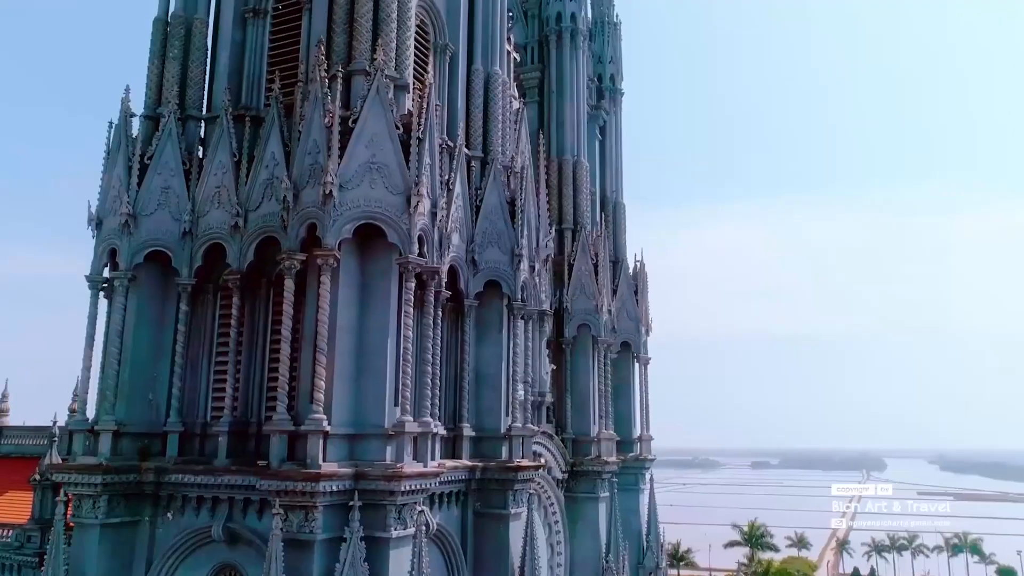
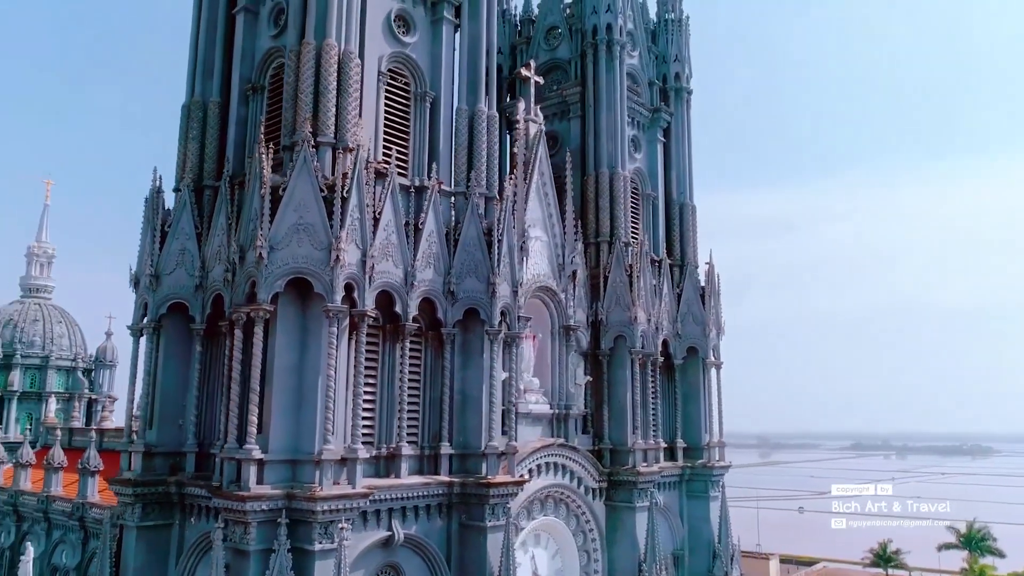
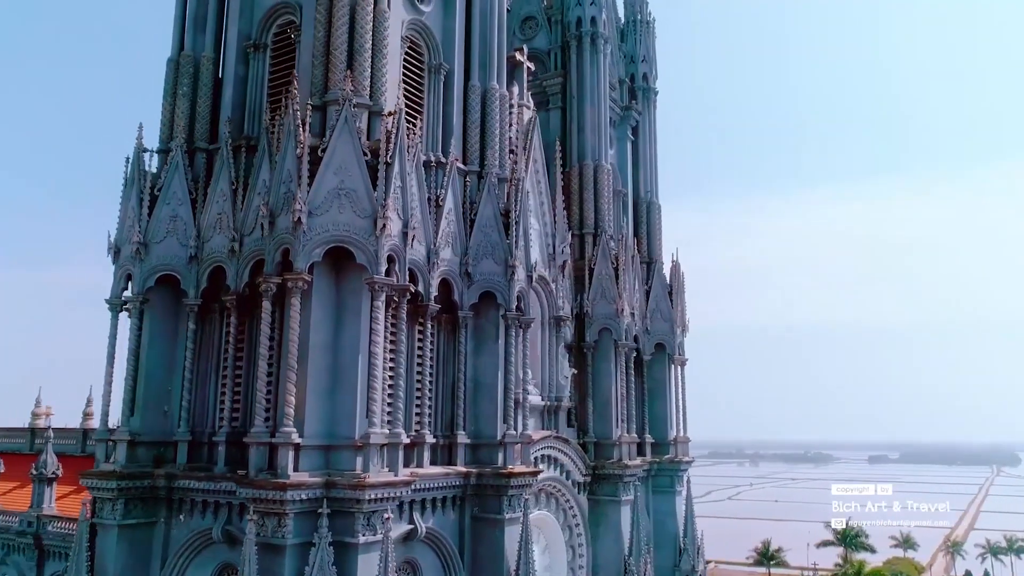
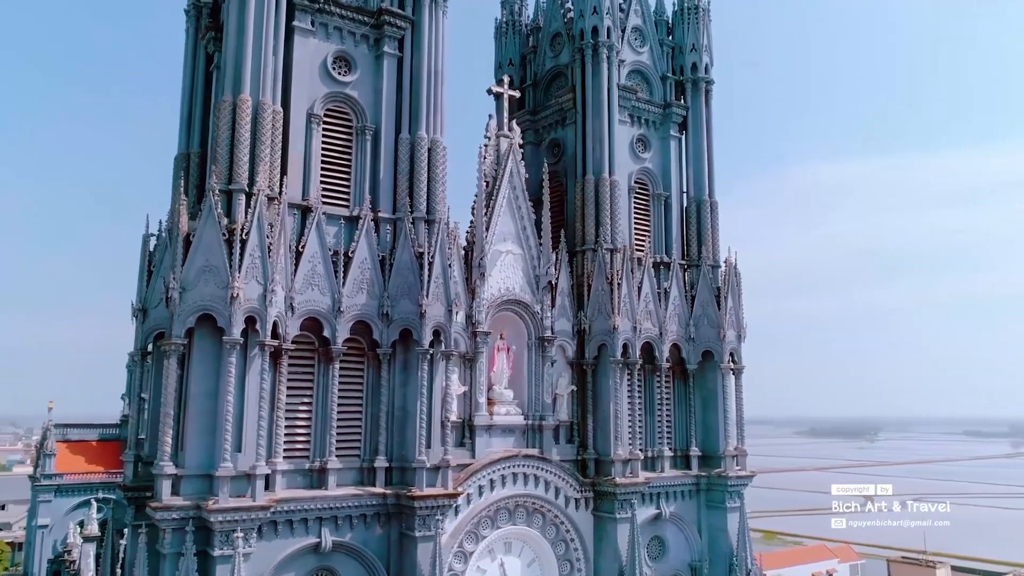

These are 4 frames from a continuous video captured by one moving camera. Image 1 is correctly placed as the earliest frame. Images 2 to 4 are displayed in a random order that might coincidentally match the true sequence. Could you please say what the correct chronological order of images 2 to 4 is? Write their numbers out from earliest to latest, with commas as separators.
3, 2, 4
